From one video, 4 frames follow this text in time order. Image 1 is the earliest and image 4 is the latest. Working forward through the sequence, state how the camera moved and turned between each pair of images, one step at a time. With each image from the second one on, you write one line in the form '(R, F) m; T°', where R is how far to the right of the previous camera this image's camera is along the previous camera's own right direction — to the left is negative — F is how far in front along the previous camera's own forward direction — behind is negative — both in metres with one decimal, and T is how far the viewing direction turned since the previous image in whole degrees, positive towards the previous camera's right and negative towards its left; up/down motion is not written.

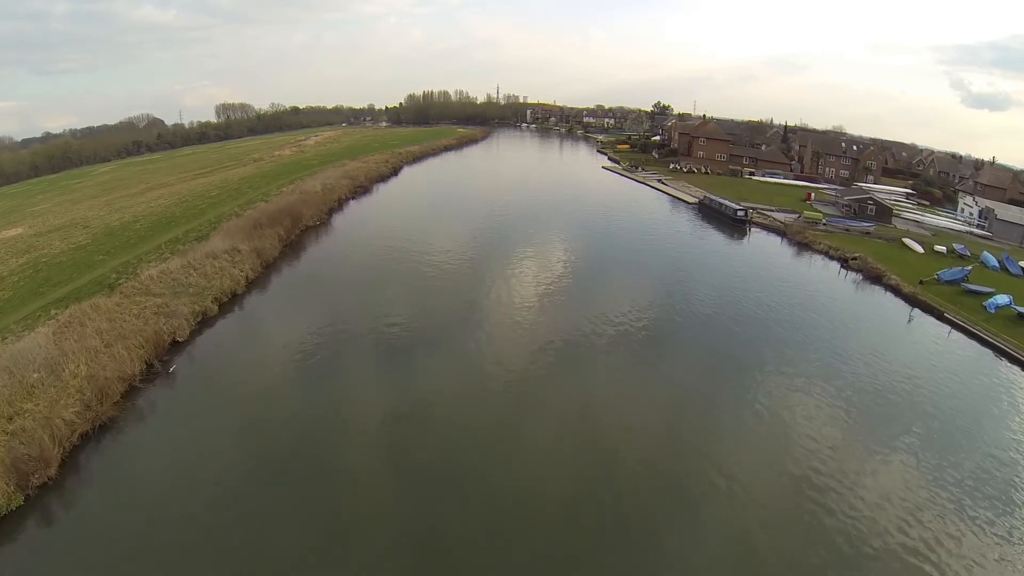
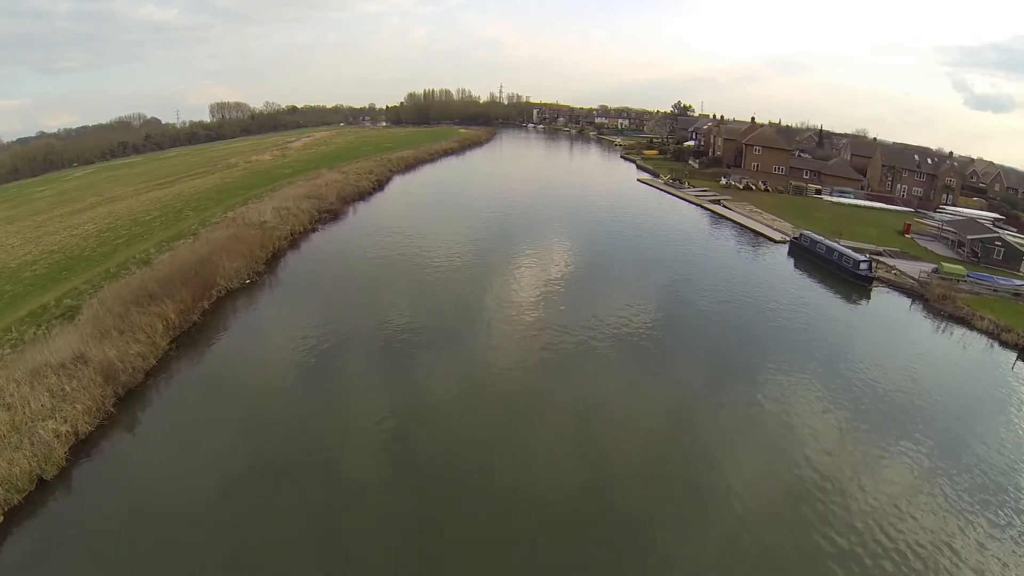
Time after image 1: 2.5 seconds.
(-0.1, +1.1) m; 0°
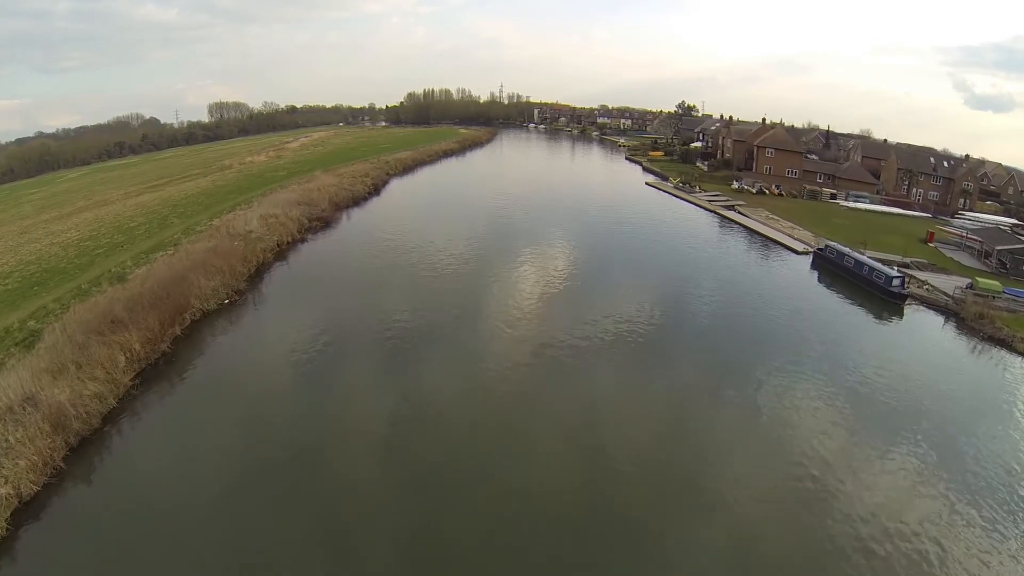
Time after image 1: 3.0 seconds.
(0.0, +0.2) m; 0°
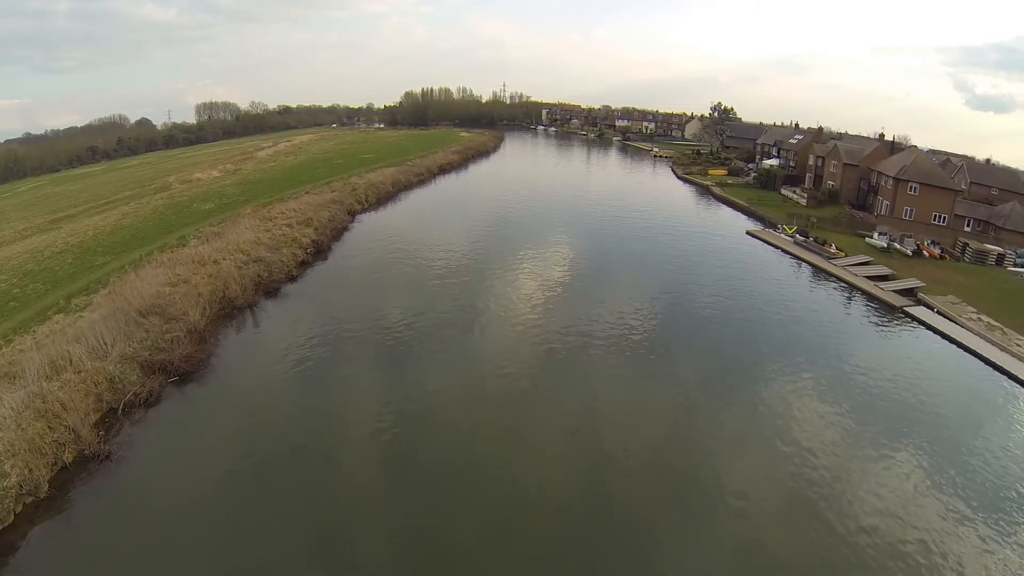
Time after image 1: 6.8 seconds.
(-0.2, +1.6) m; 0°
